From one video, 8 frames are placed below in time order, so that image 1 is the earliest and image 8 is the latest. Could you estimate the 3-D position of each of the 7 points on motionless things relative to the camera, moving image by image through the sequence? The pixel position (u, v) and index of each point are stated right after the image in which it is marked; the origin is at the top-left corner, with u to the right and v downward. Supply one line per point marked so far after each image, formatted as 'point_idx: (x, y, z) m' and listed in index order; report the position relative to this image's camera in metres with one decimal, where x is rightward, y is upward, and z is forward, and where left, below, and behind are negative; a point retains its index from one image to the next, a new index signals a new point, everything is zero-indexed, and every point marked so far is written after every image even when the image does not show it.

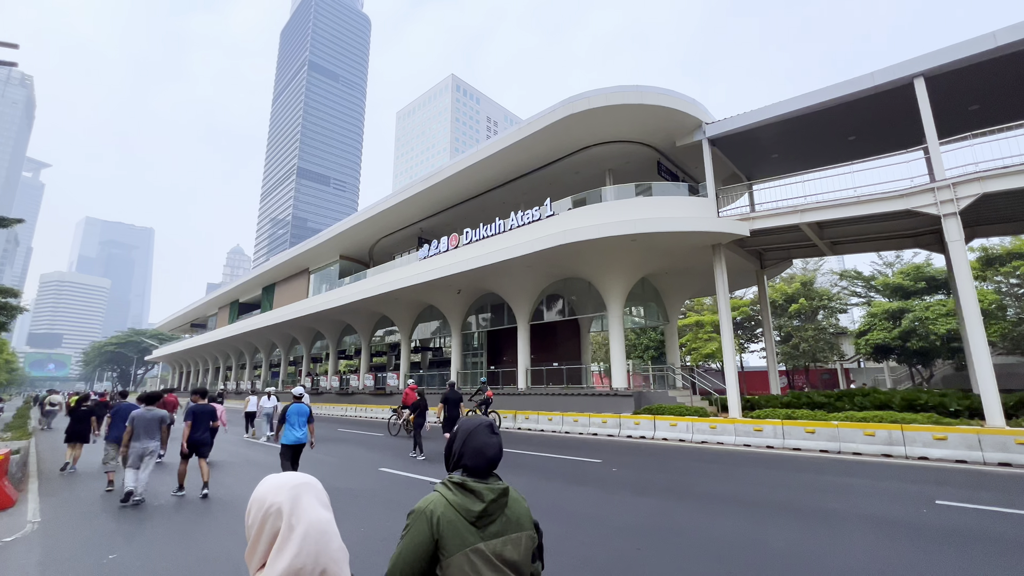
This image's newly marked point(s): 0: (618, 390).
0: (+4.1, -3.9, +17.3) m
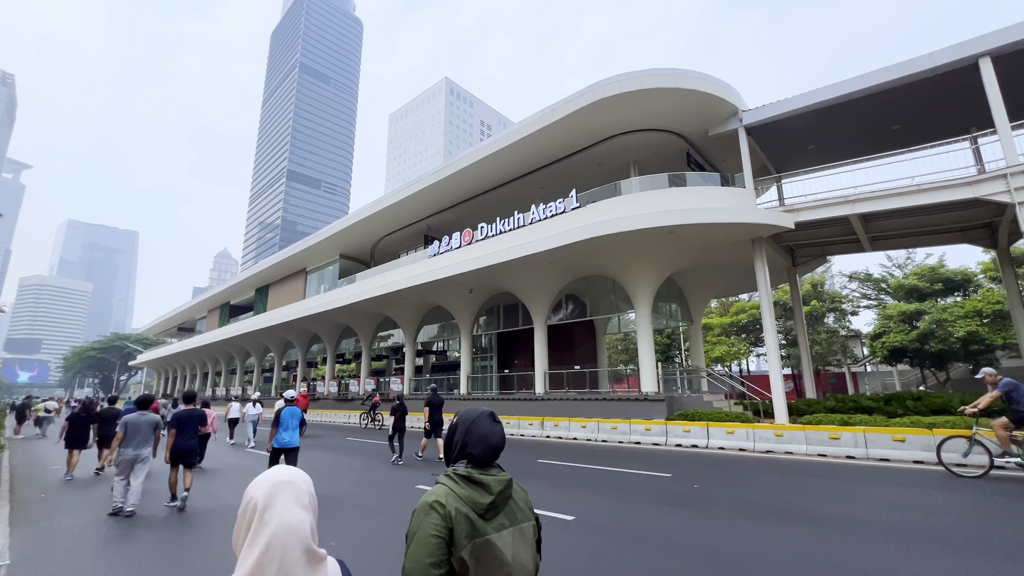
0: (+4.9, -3.8, +16.2) m
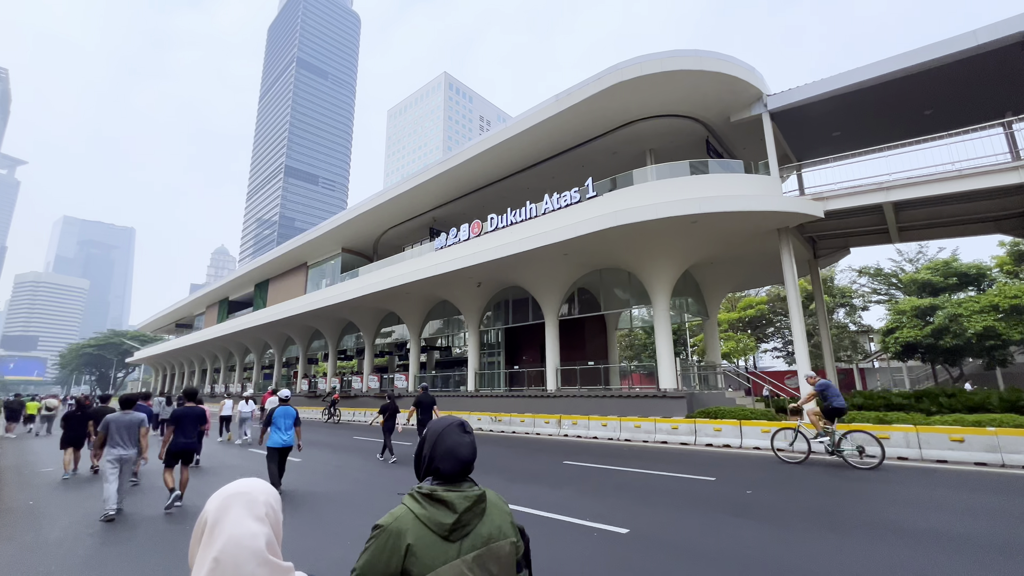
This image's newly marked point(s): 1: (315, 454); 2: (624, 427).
0: (+5.3, -3.5, +15.6) m
1: (-6.3, -5.2, +14.6) m
2: (+3.3, -4.1, +13.5) m
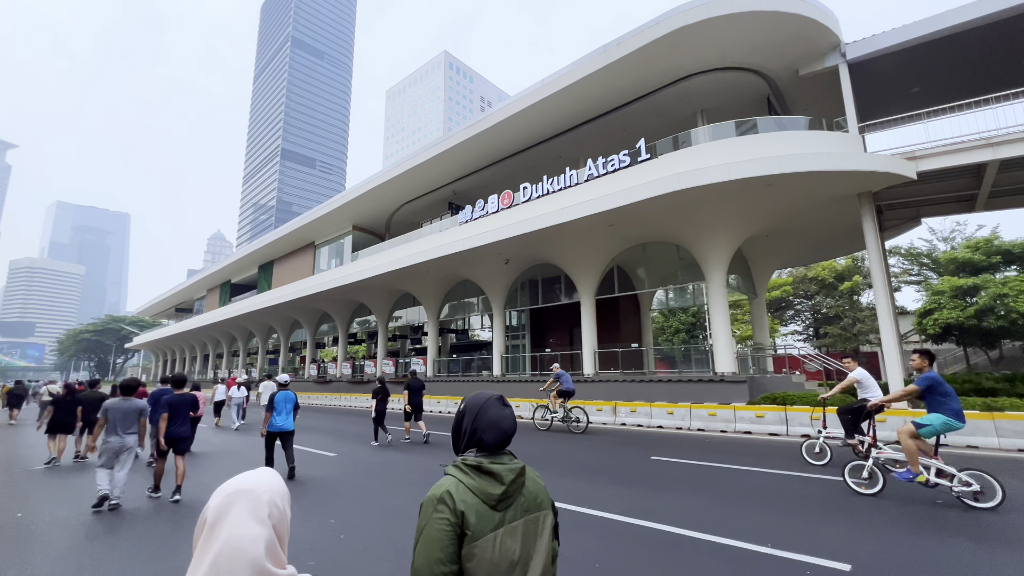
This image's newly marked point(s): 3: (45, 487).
0: (+6.6, -2.7, +14.2) m
1: (-4.9, -4.5, +13.2) m
2: (+4.6, -3.4, +12.2) m
3: (-9.1, -3.9, +9.0) m
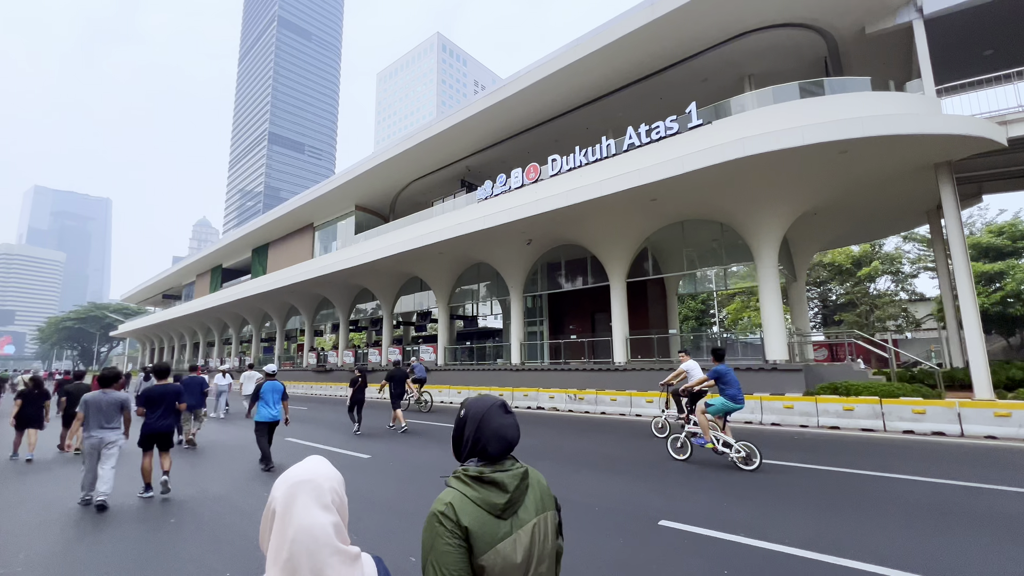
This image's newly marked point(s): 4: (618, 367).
0: (+7.6, -2.1, +13.1) m
1: (-3.9, -3.9, +11.9) m
2: (+5.7, -2.8, +11.0) m
3: (-8.0, -3.4, +7.6) m
4: (+3.7, -2.8, +16.1) m
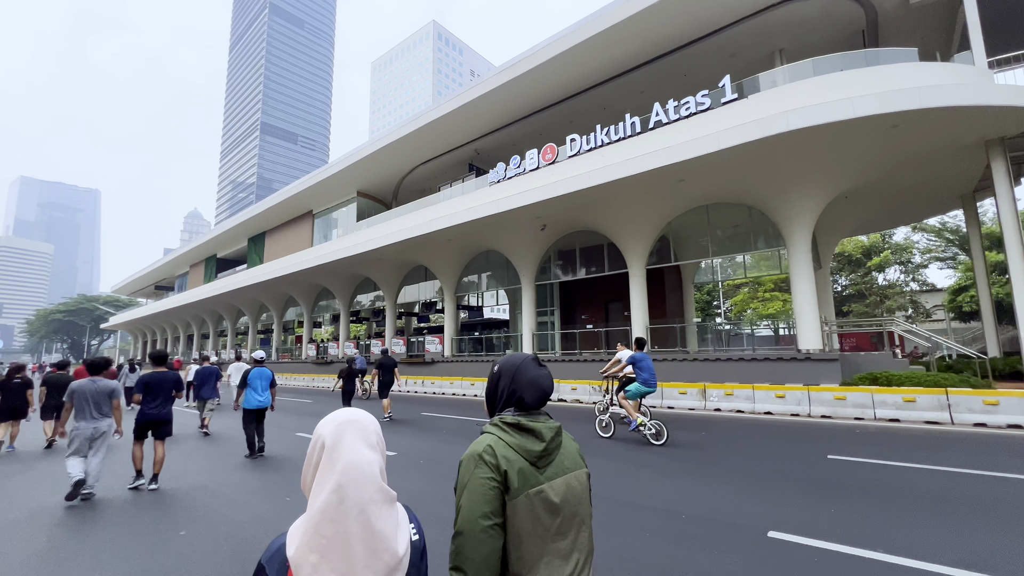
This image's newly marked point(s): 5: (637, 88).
0: (+8.2, -1.8, +12.5) m
1: (-3.4, -3.5, +11.1) m
2: (+6.2, -2.5, +10.4) m
3: (-7.4, -3.1, +6.8) m
4: (+4.2, -2.3, +15.5) m
5: (+4.5, +7.2, +16.6) m
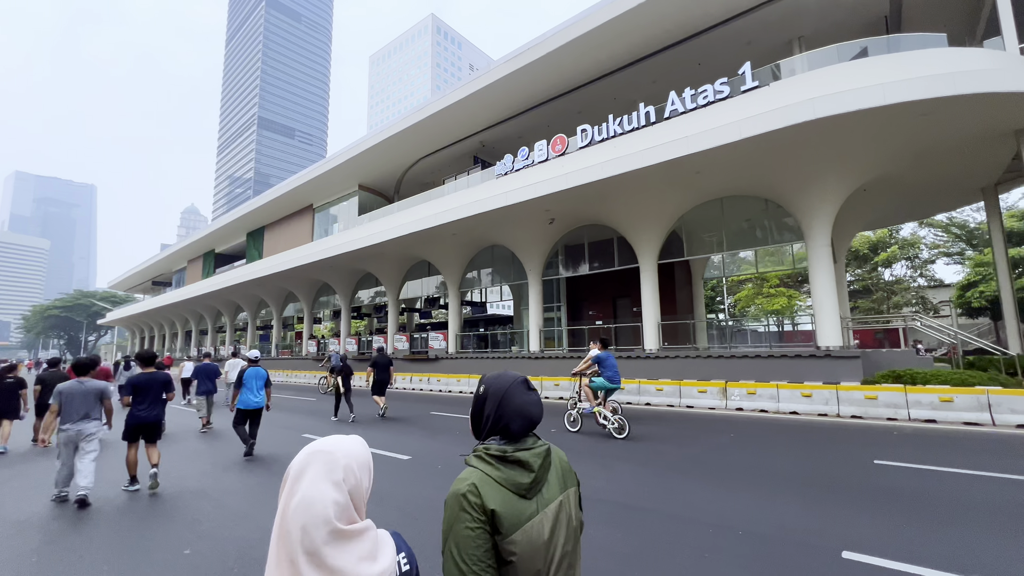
0: (+8.5, -1.6, +12.1) m
1: (-3.1, -3.4, +10.7) m
2: (+6.5, -2.4, +10.0) m
3: (-7.1, -3.0, +6.4) m
4: (+4.5, -2.2, +15.1) m
5: (+4.8, +7.4, +16.2) m
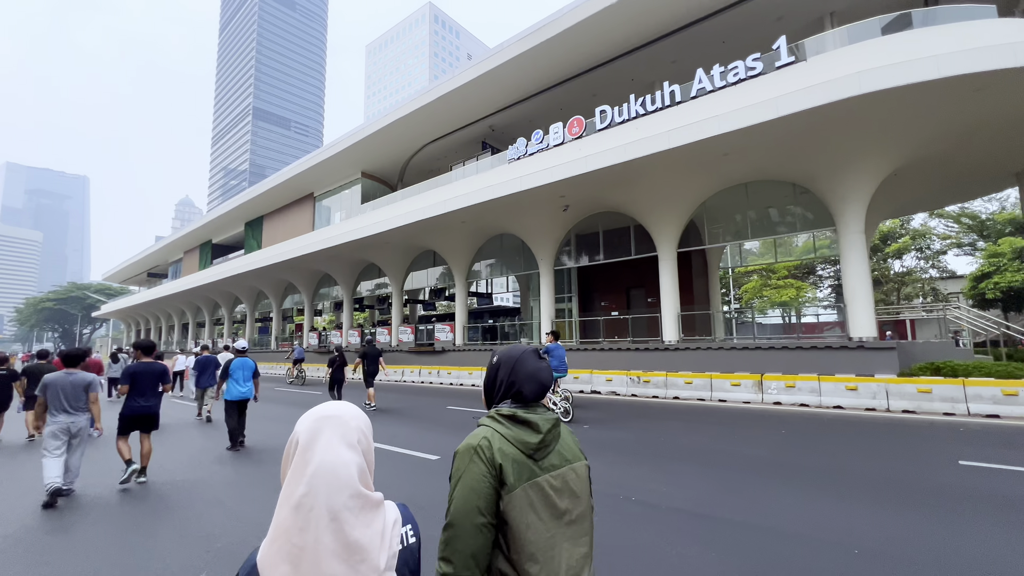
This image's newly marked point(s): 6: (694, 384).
0: (+9.0, -1.3, +11.6) m
1: (-2.6, -3.1, +10.1) m
2: (+7.0, -2.1, +9.5) m
3: (-6.5, -2.8, +5.7) m
4: (+5.0, -1.8, +14.5) m
5: (+5.2, +7.7, +15.5) m
6: (+4.9, -2.4, +11.1) m
